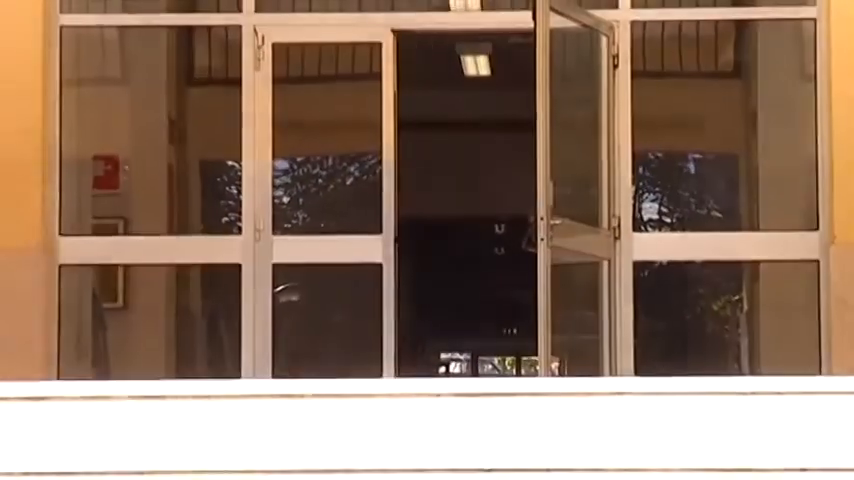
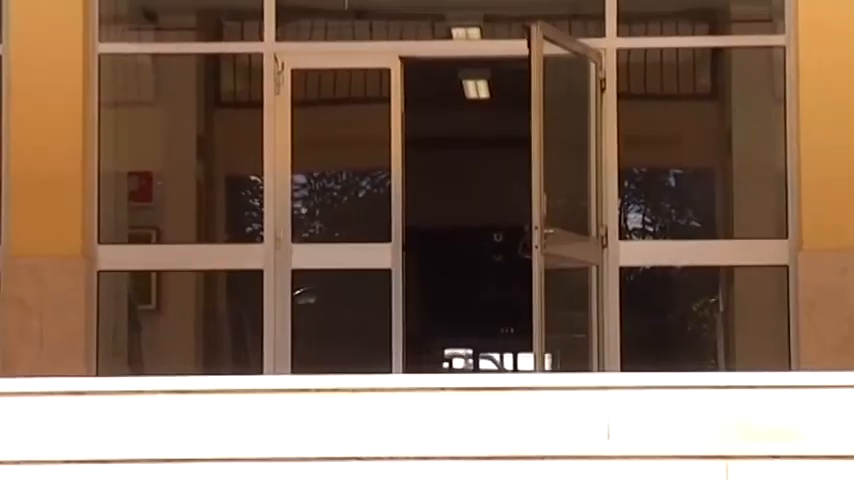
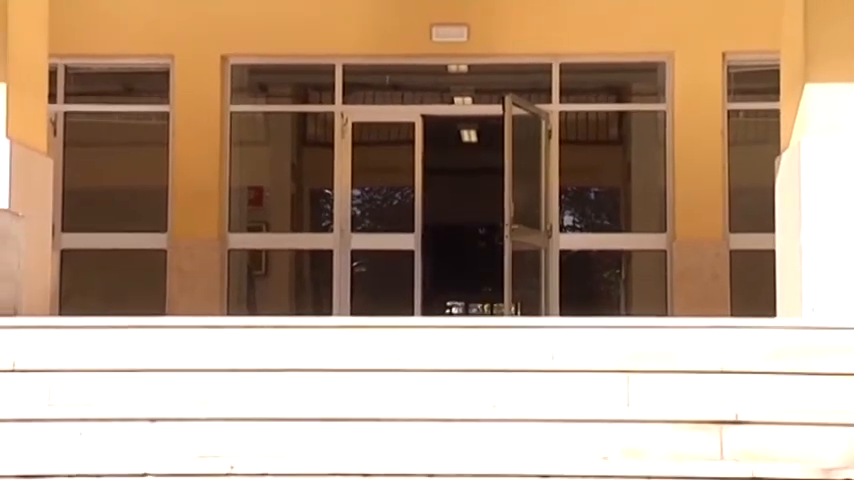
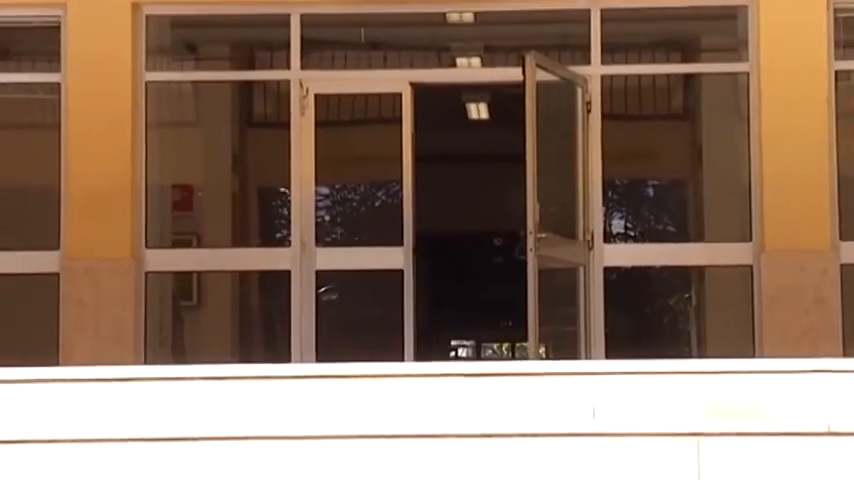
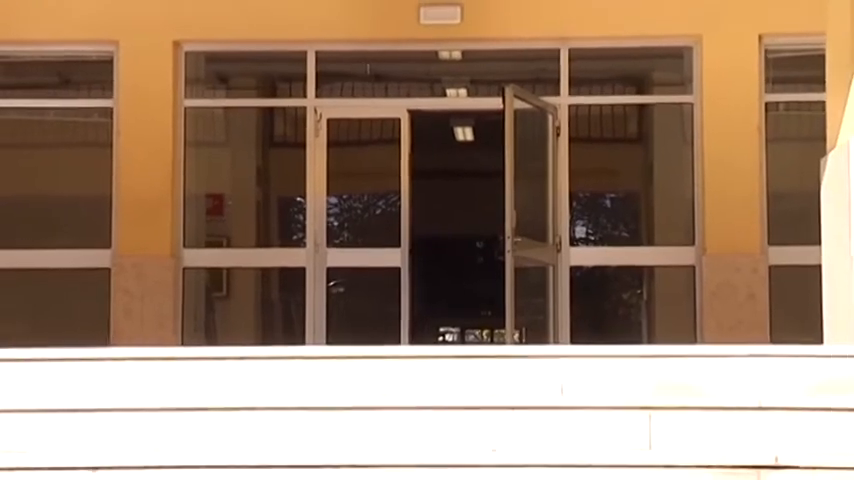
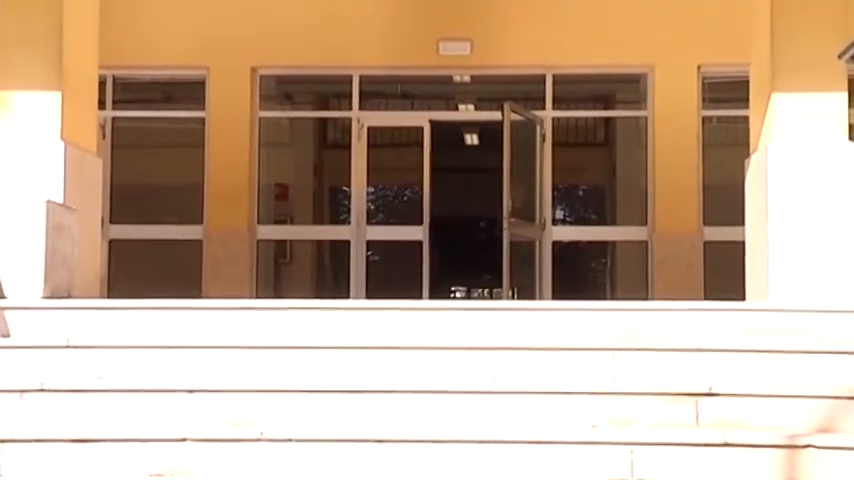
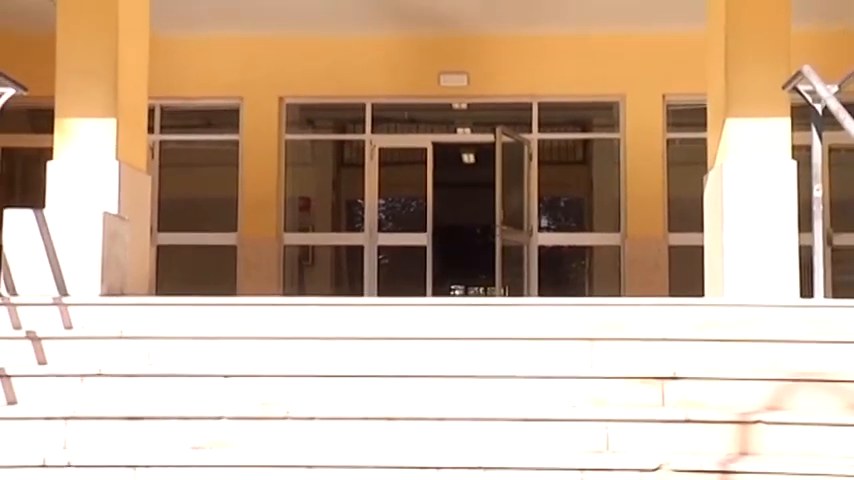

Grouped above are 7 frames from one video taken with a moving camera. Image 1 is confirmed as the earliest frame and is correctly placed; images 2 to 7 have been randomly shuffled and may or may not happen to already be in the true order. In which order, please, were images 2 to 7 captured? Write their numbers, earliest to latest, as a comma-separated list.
2, 4, 5, 3, 6, 7
